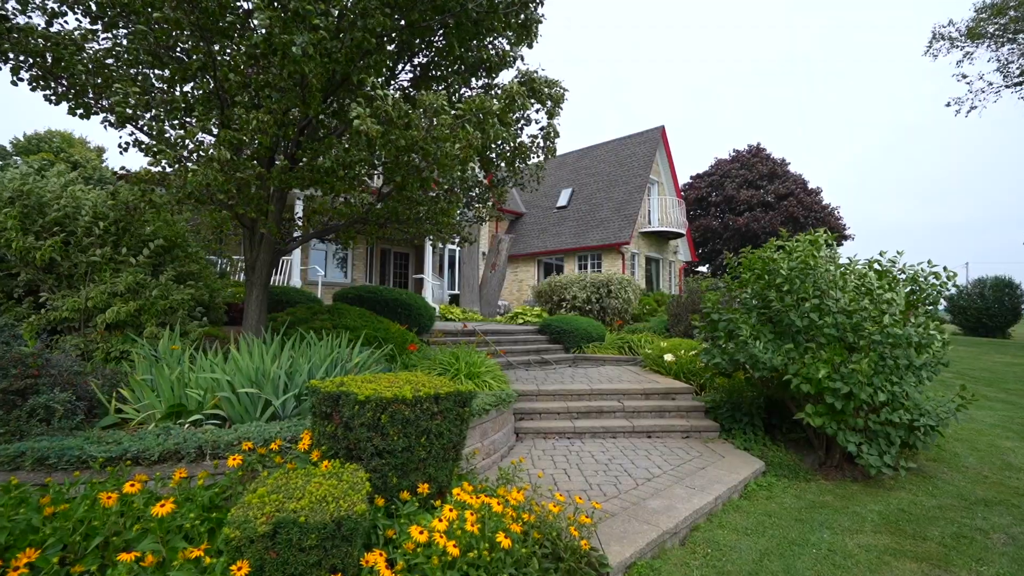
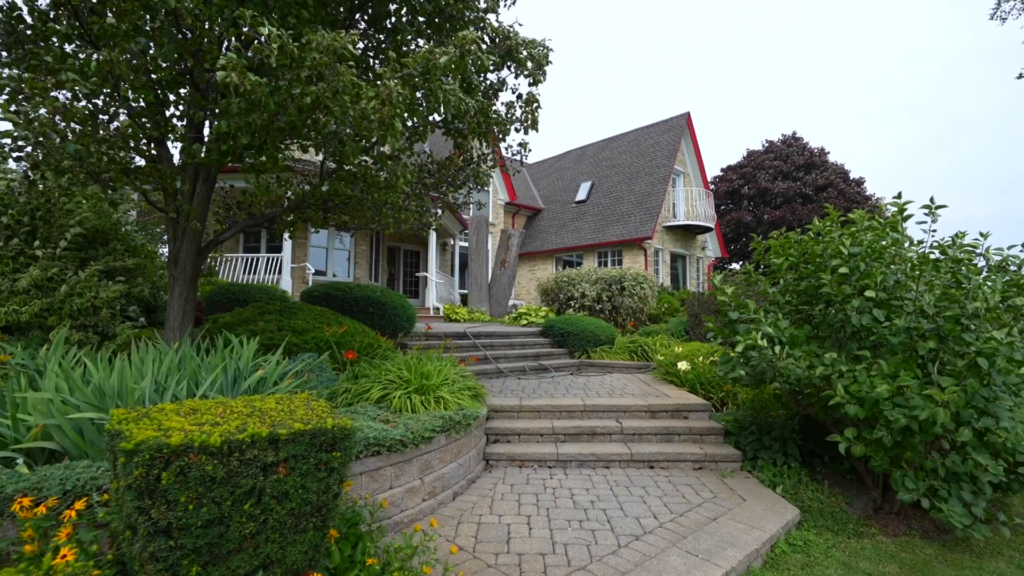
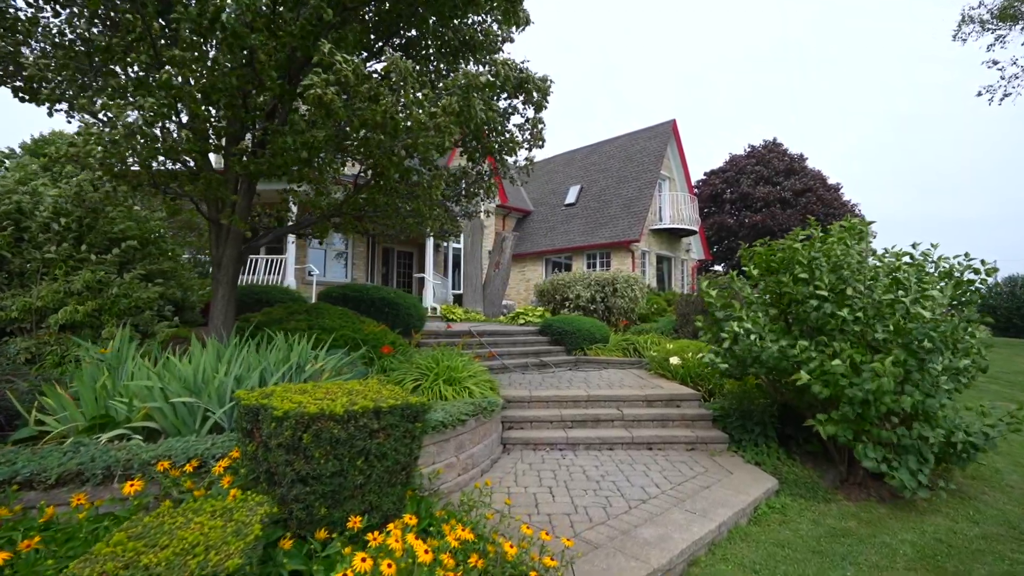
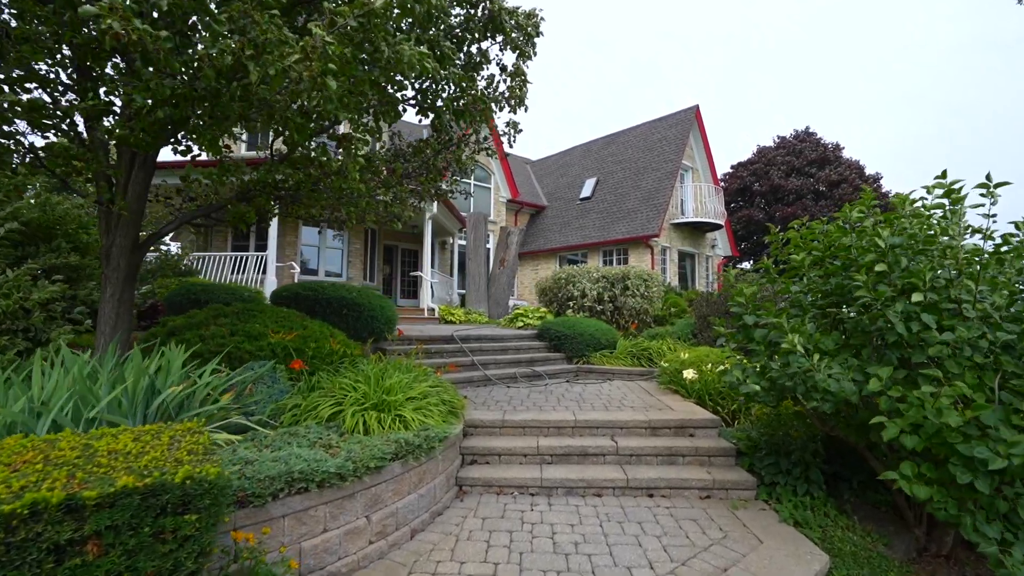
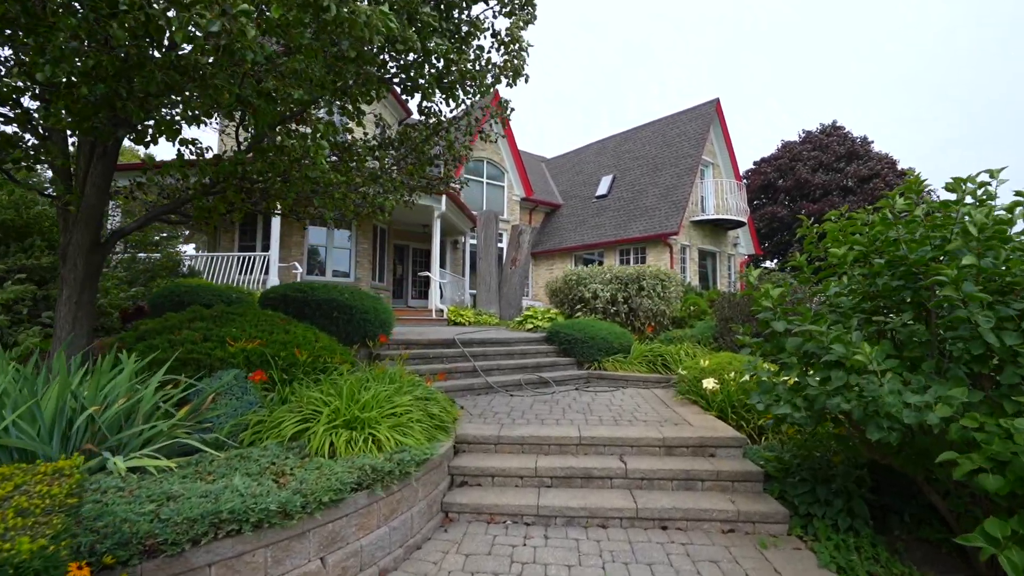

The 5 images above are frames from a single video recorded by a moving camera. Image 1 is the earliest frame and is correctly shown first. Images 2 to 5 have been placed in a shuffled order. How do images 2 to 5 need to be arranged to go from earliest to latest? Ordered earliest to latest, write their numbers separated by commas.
3, 2, 4, 5
